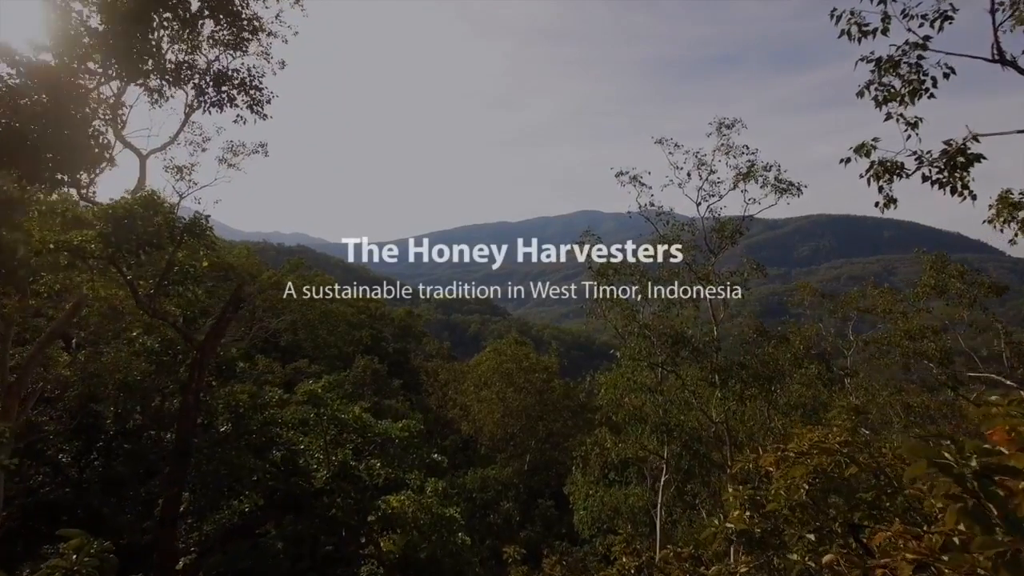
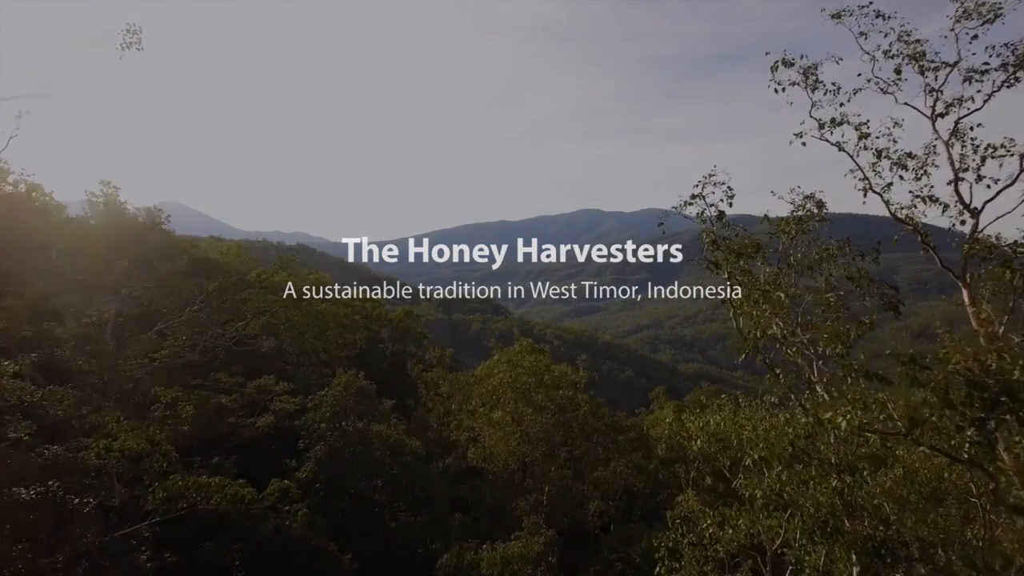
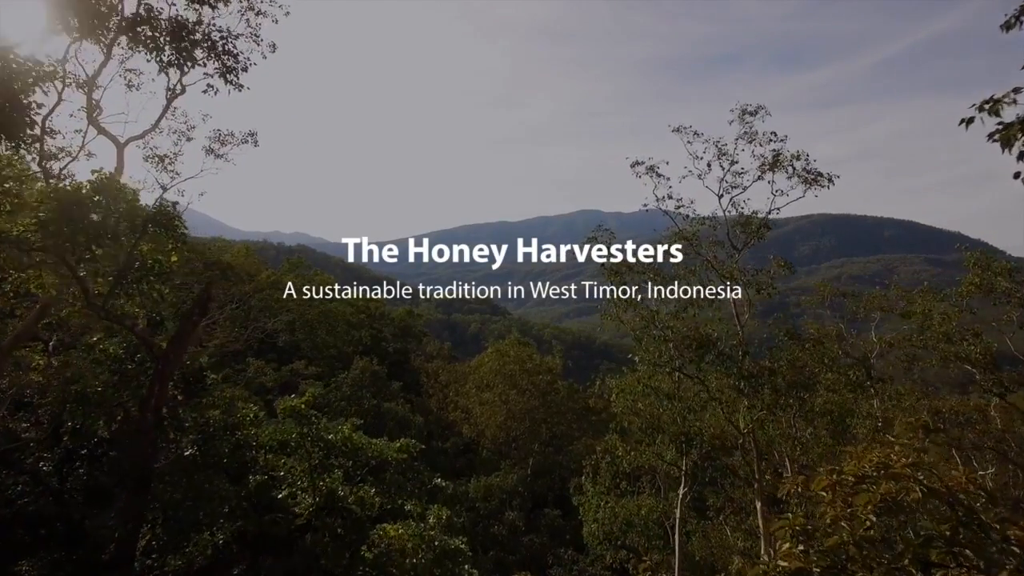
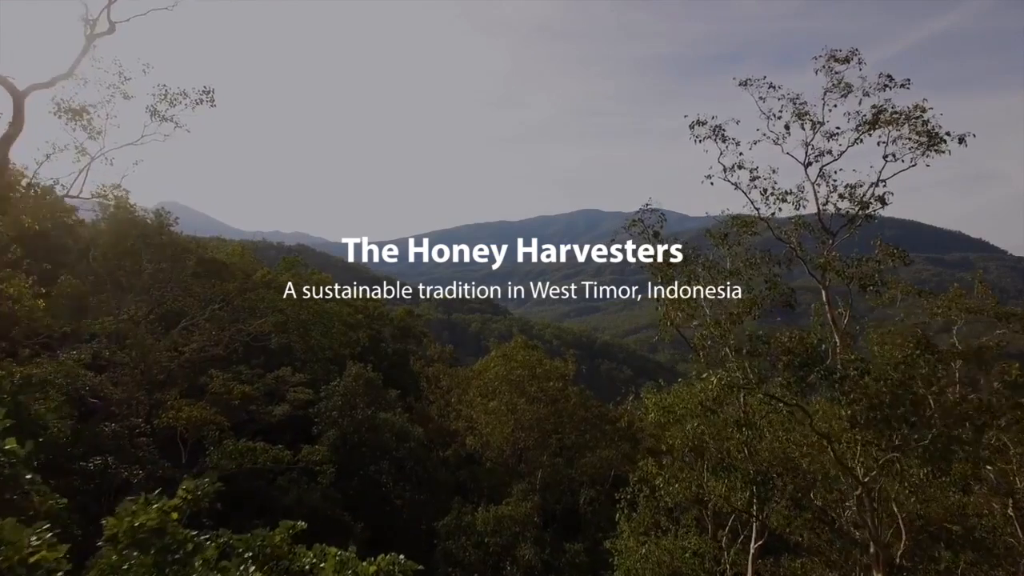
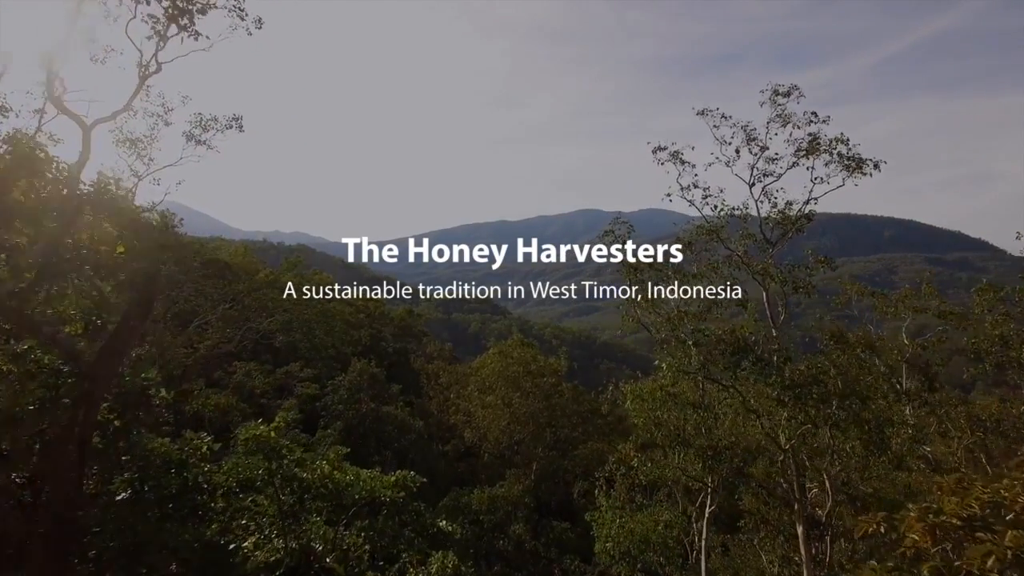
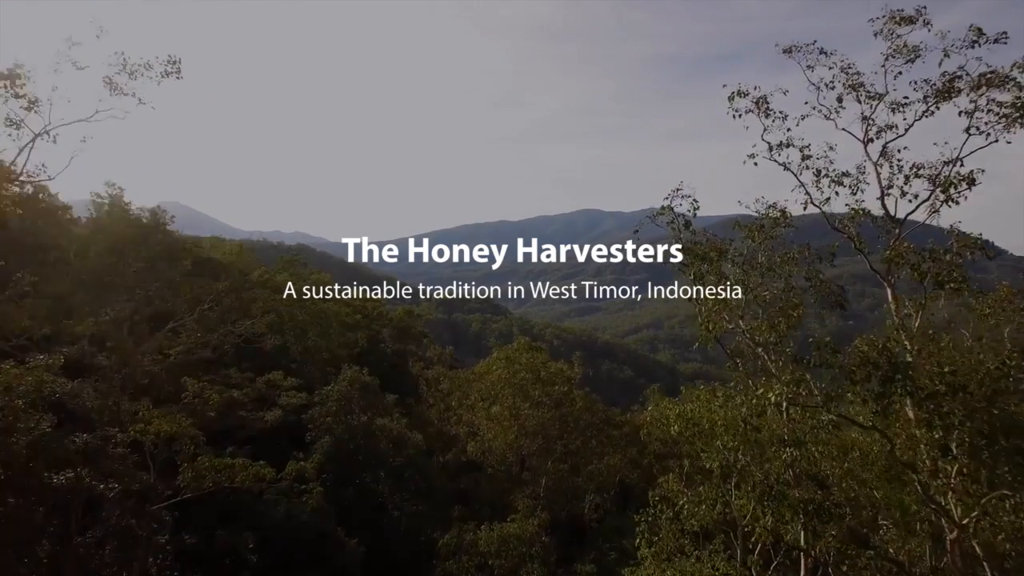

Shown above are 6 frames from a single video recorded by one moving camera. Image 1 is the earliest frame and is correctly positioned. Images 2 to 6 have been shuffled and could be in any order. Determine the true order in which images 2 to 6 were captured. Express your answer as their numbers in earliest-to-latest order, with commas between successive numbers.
3, 5, 4, 6, 2
